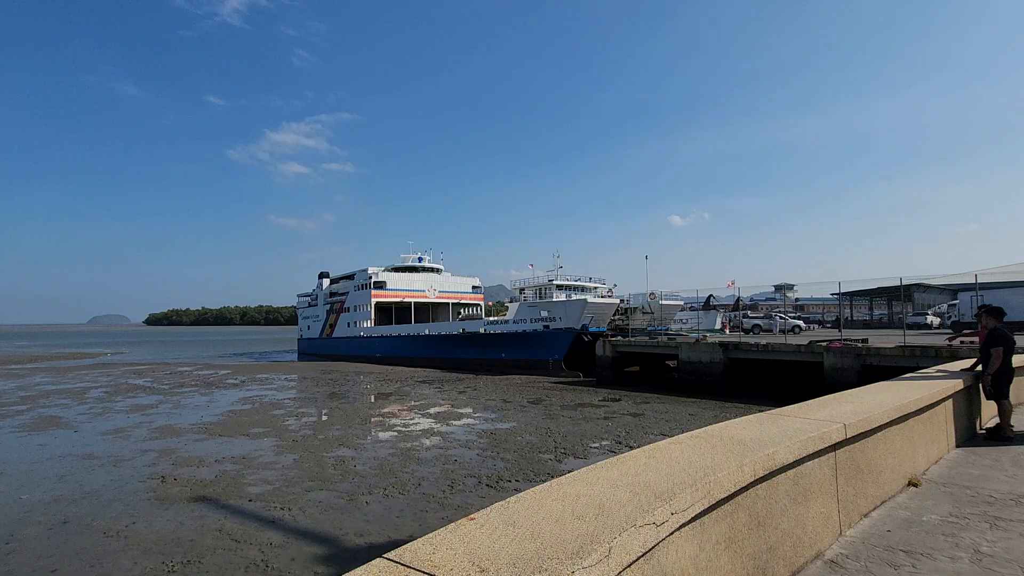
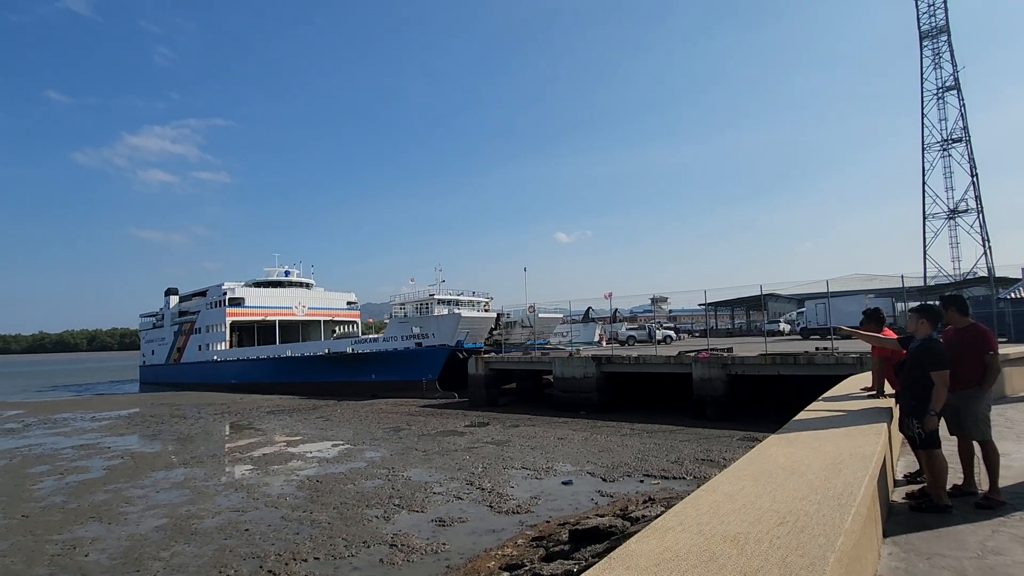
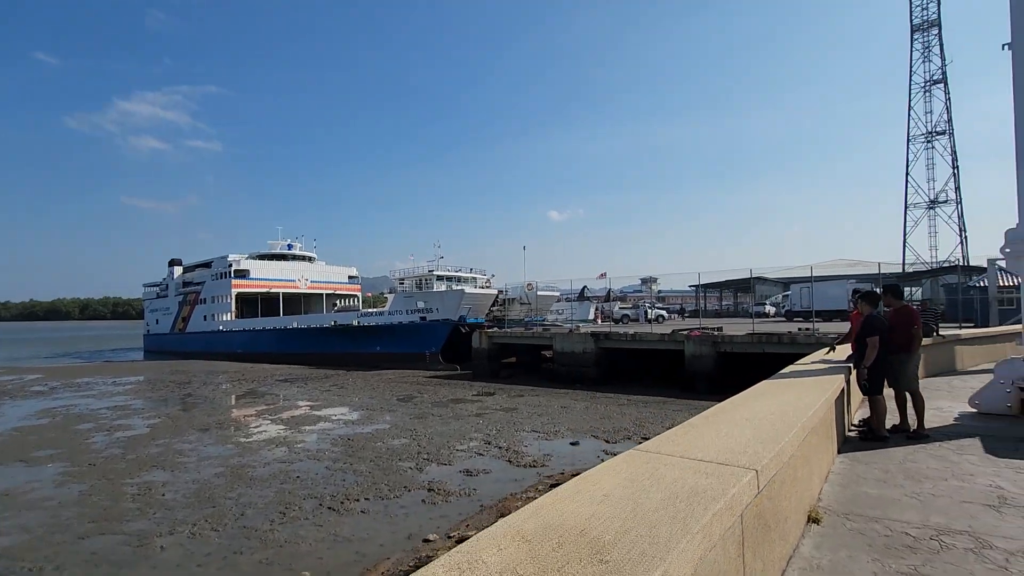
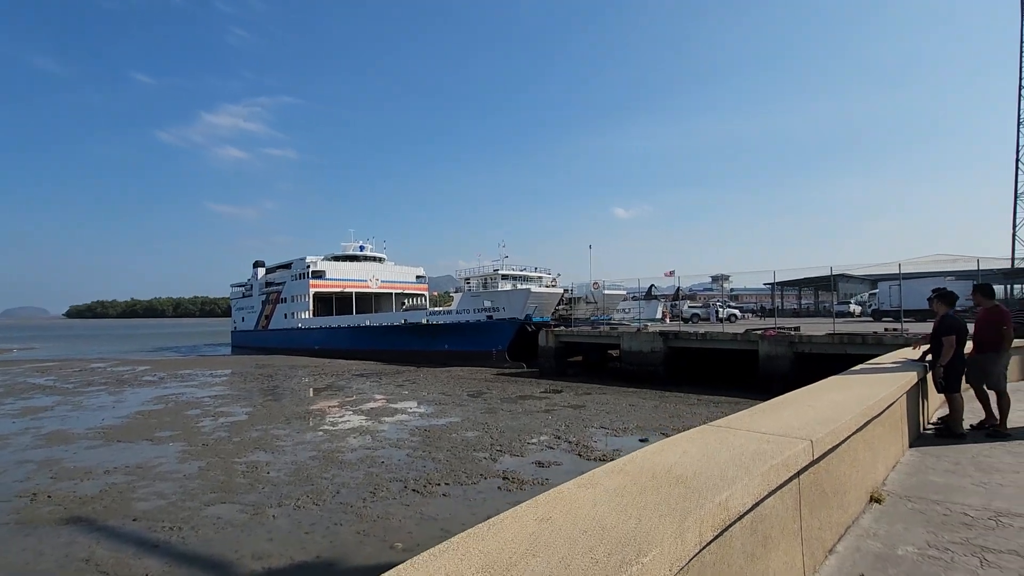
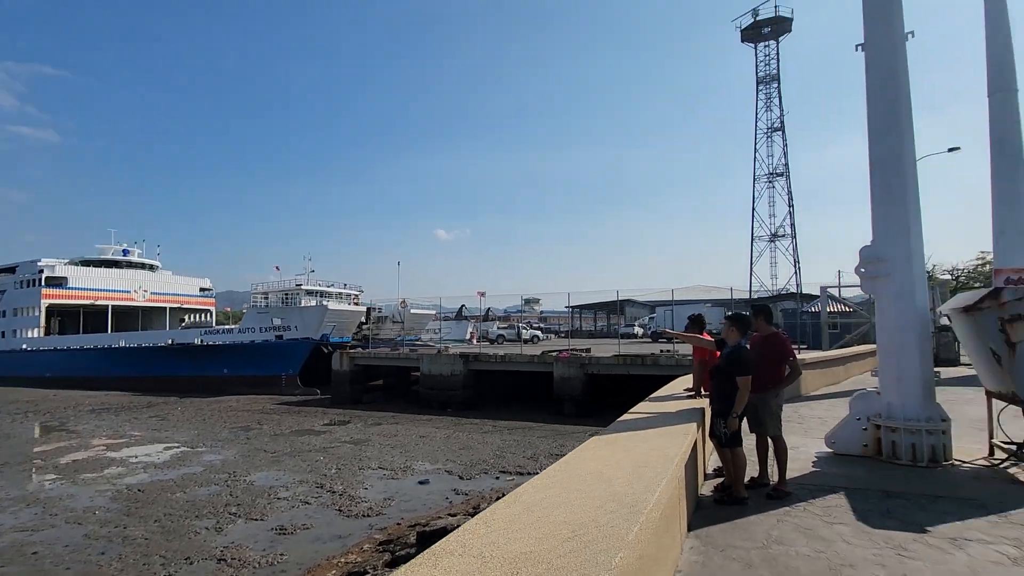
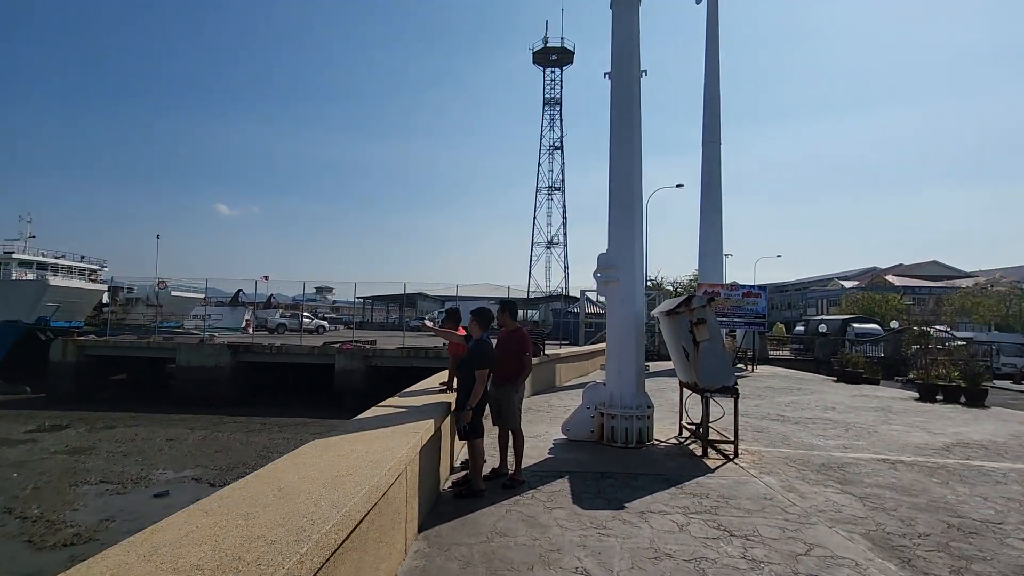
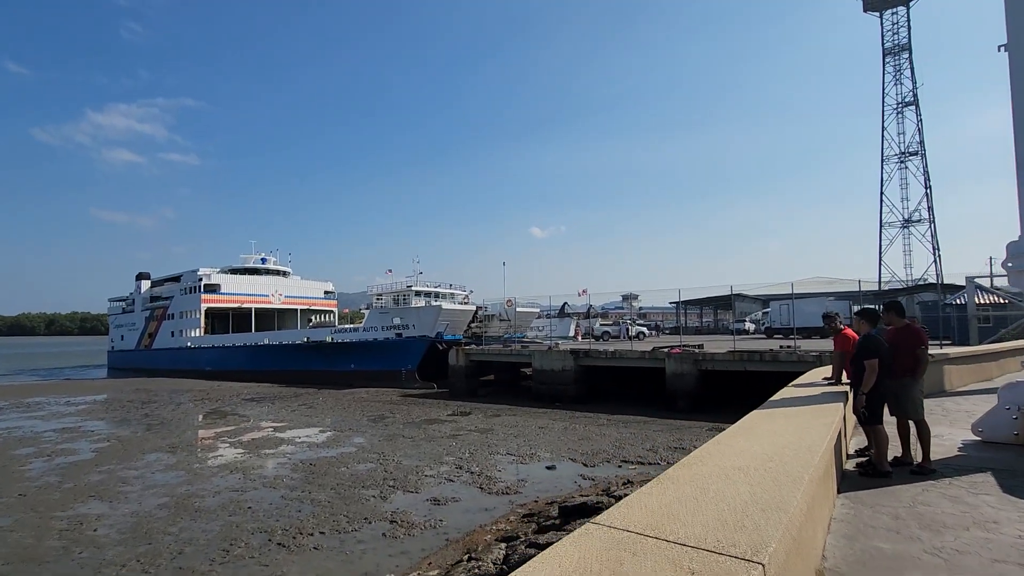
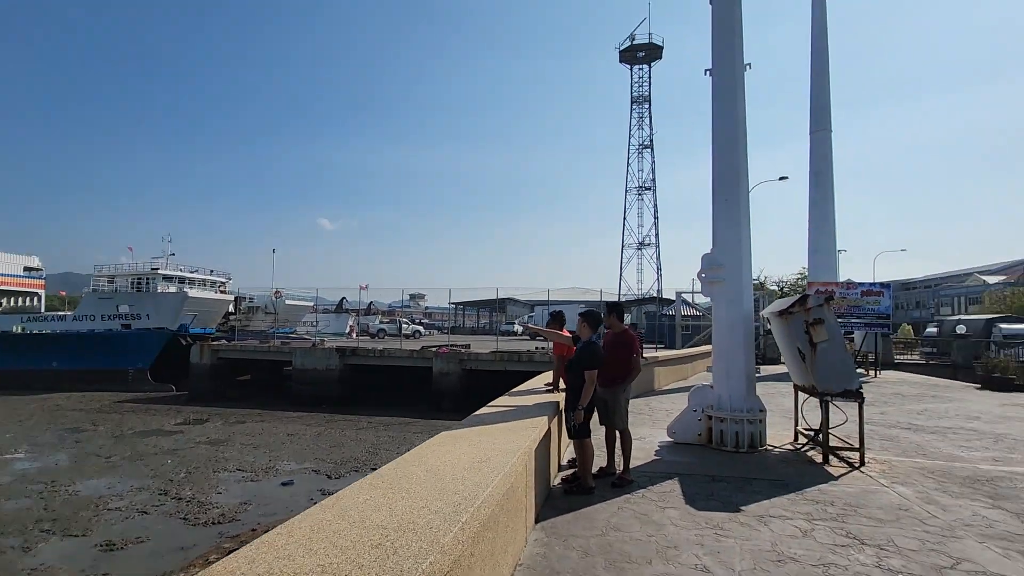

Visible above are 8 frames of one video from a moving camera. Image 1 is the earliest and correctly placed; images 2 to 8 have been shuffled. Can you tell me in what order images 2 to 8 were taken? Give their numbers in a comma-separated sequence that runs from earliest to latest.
4, 3, 7, 2, 5, 8, 6
